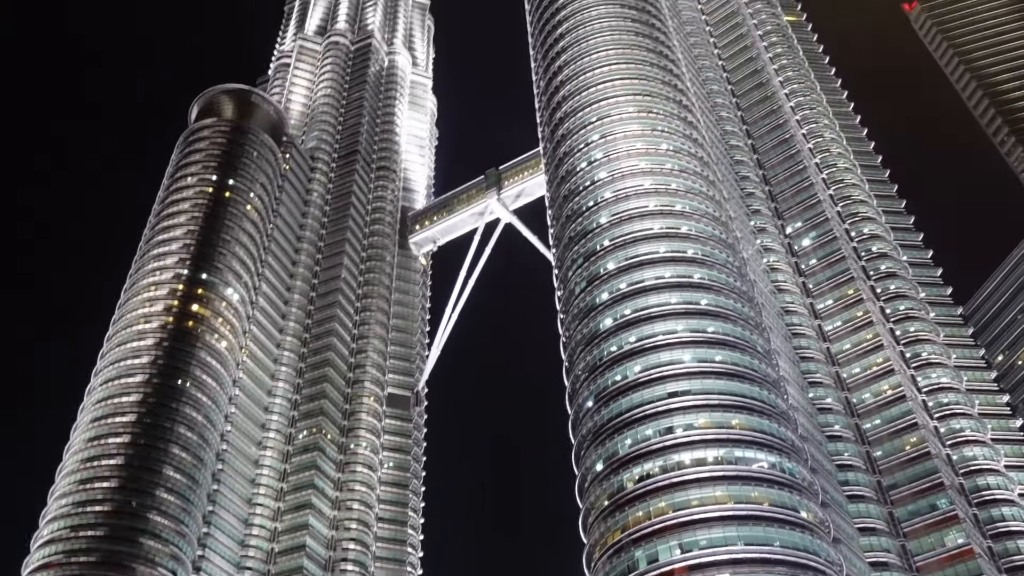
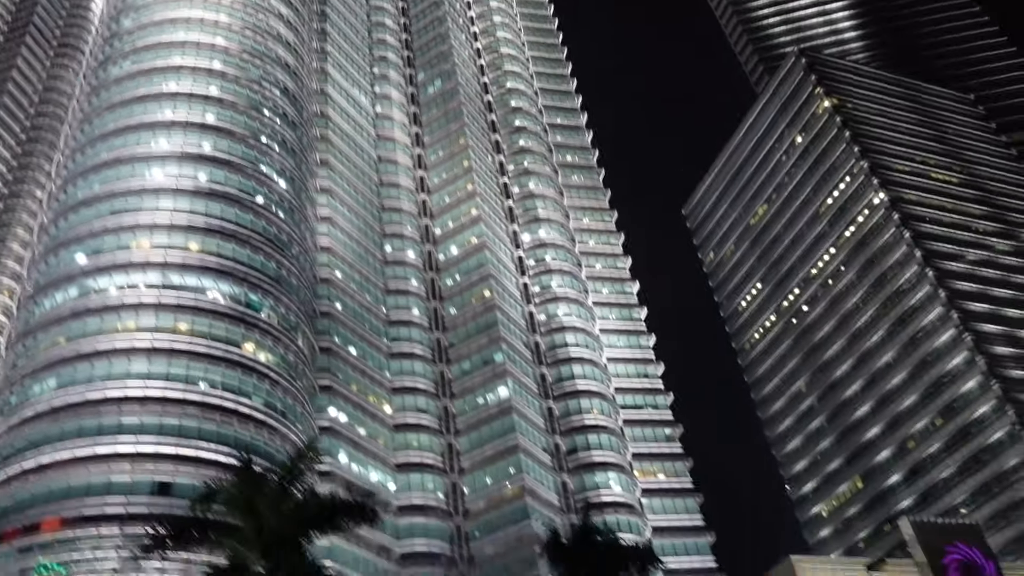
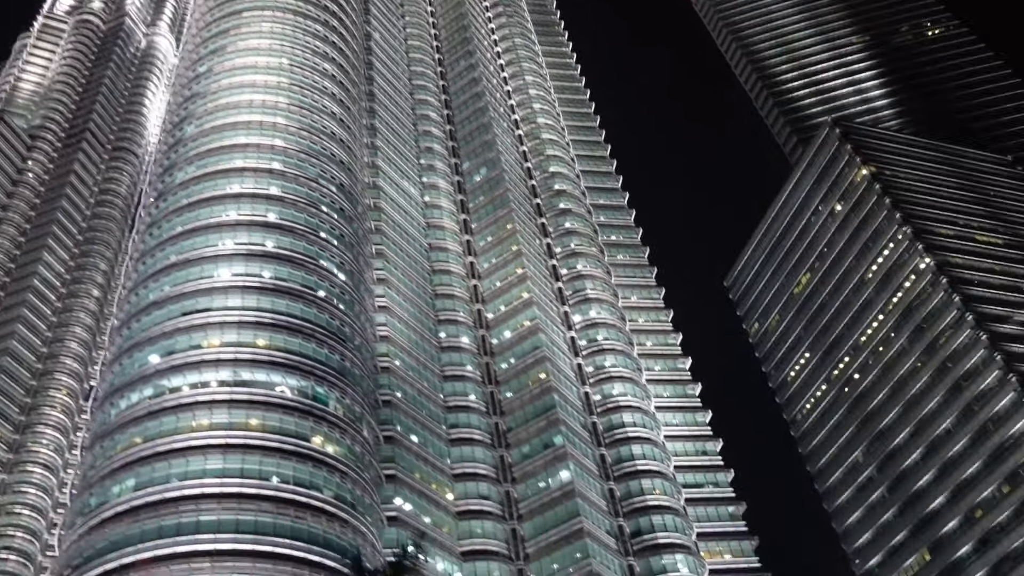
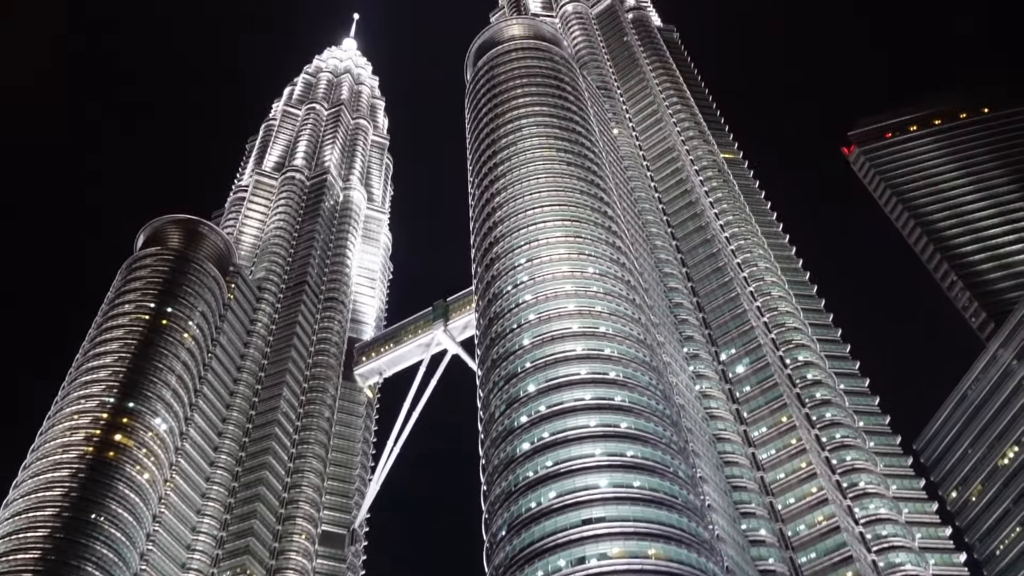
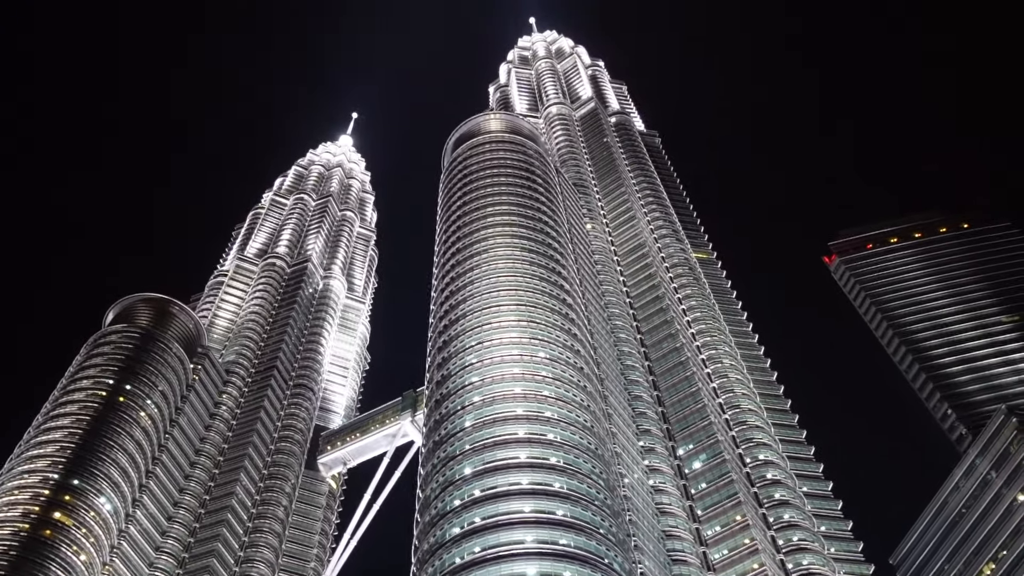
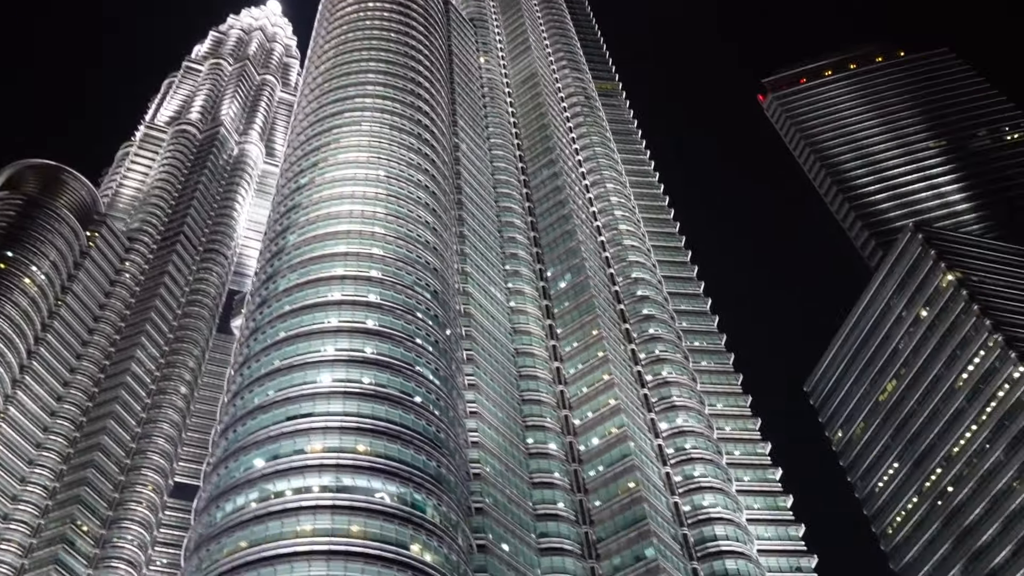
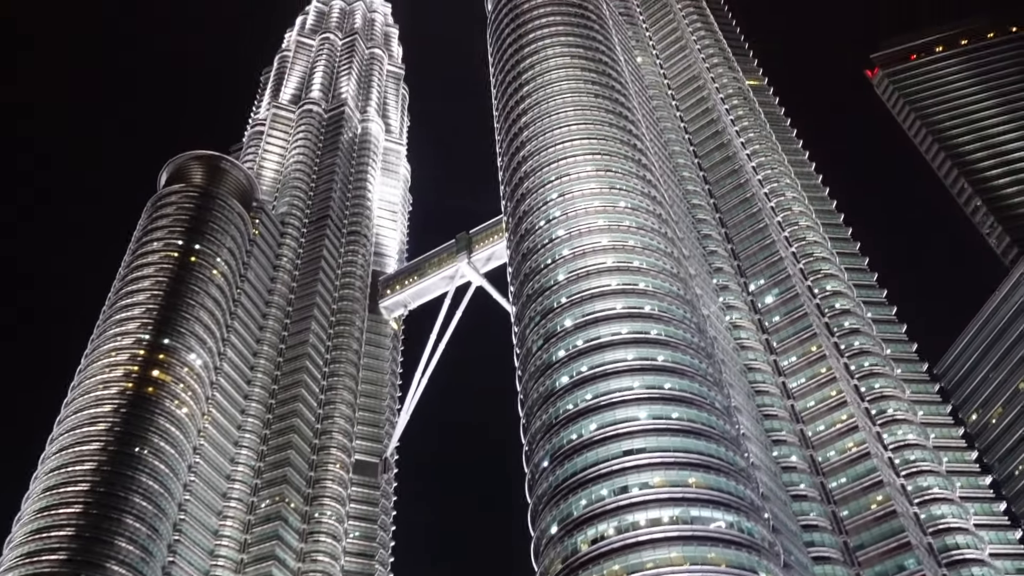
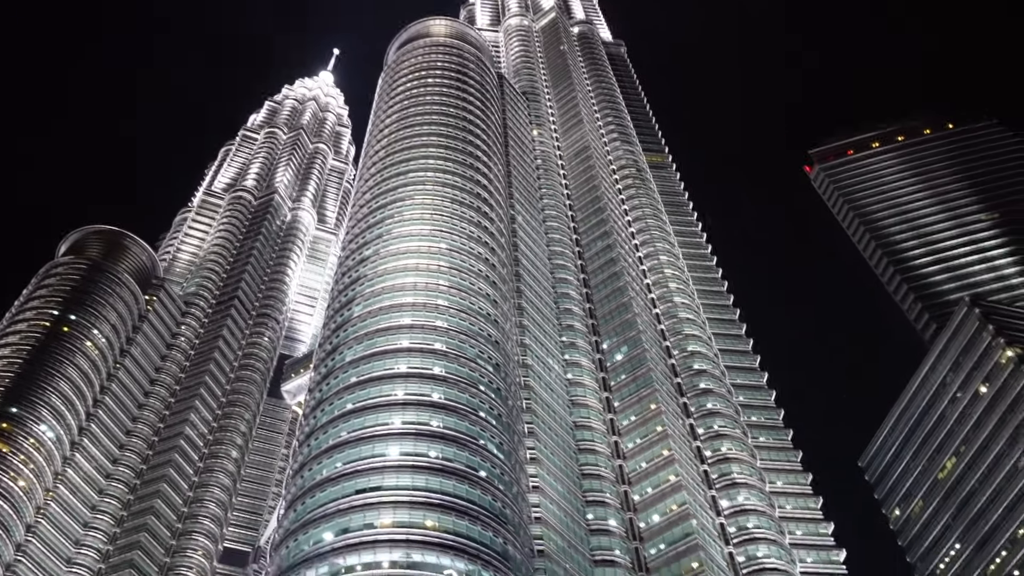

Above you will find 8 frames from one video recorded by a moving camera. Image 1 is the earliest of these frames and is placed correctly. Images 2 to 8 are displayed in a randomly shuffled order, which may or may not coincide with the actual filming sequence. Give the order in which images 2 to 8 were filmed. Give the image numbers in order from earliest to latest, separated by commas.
7, 4, 5, 8, 6, 3, 2
